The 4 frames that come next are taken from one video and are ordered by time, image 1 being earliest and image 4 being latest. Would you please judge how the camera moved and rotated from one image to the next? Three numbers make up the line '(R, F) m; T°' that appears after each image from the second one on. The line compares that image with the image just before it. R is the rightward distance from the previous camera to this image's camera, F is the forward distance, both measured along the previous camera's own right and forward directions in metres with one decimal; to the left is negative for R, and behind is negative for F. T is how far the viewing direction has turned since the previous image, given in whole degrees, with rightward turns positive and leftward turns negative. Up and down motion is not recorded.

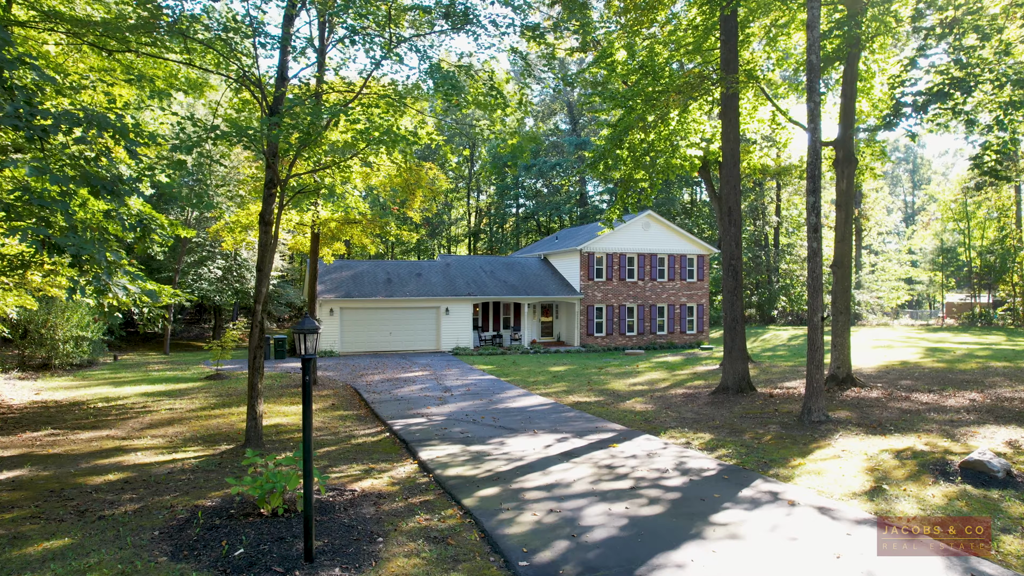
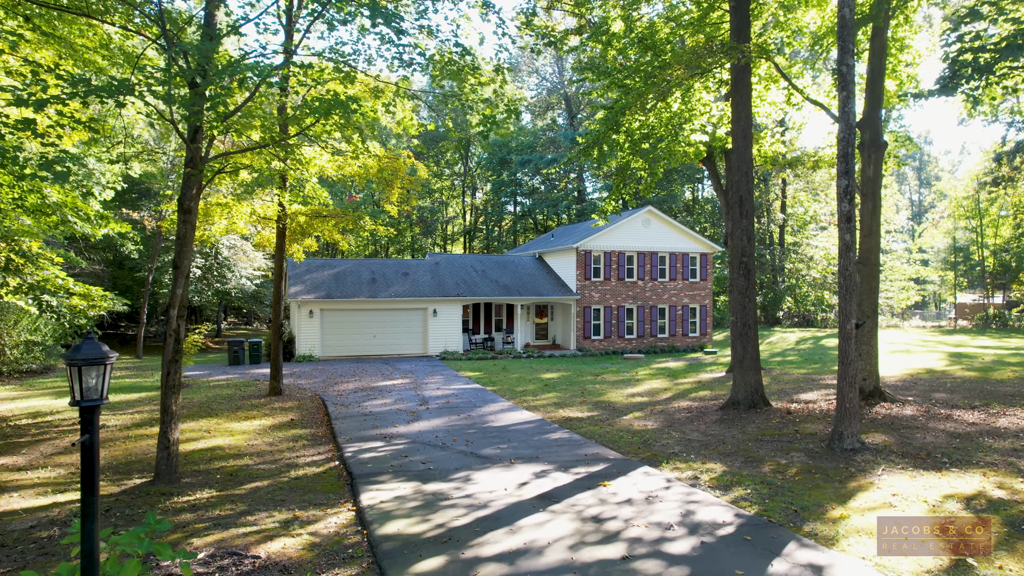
(+0.4, +1.6) m; 0°
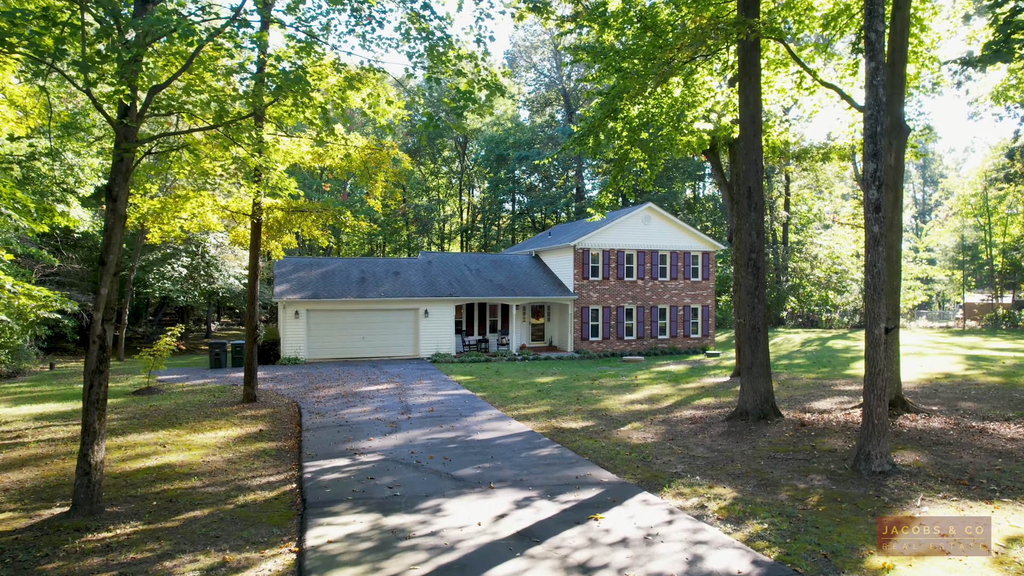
(+0.2, +1.0) m; 0°
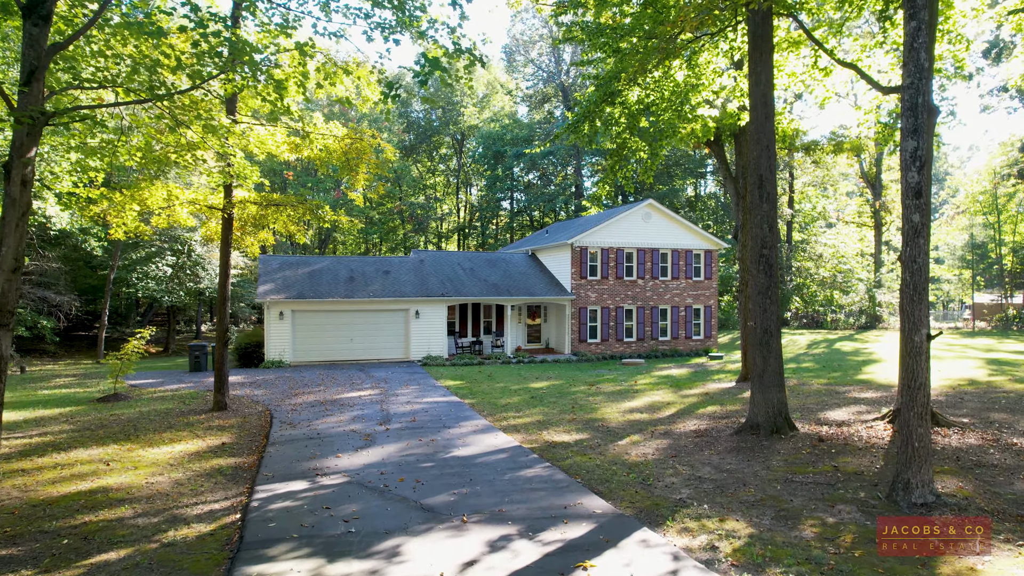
(+0.2, +1.0) m; 0°
